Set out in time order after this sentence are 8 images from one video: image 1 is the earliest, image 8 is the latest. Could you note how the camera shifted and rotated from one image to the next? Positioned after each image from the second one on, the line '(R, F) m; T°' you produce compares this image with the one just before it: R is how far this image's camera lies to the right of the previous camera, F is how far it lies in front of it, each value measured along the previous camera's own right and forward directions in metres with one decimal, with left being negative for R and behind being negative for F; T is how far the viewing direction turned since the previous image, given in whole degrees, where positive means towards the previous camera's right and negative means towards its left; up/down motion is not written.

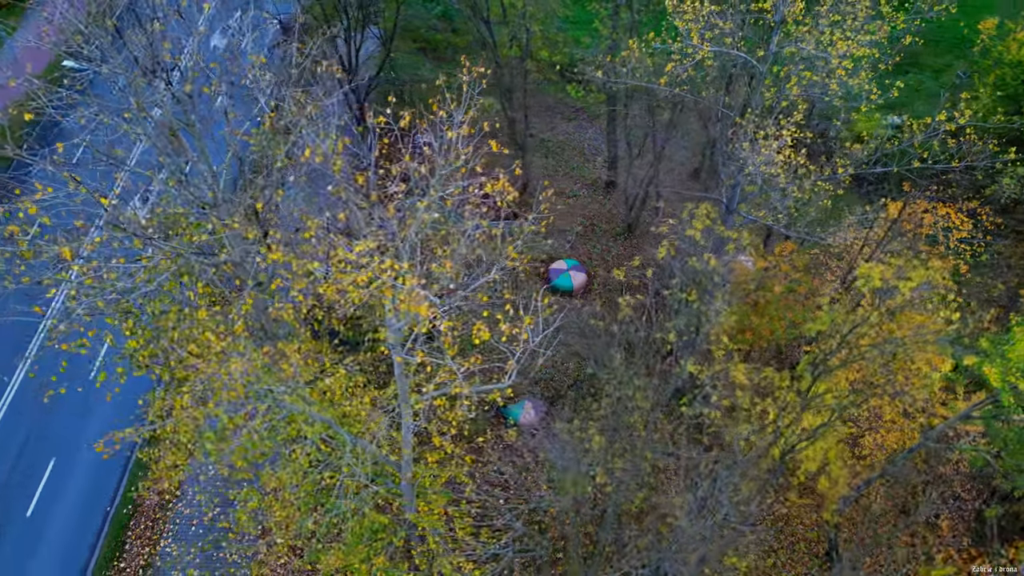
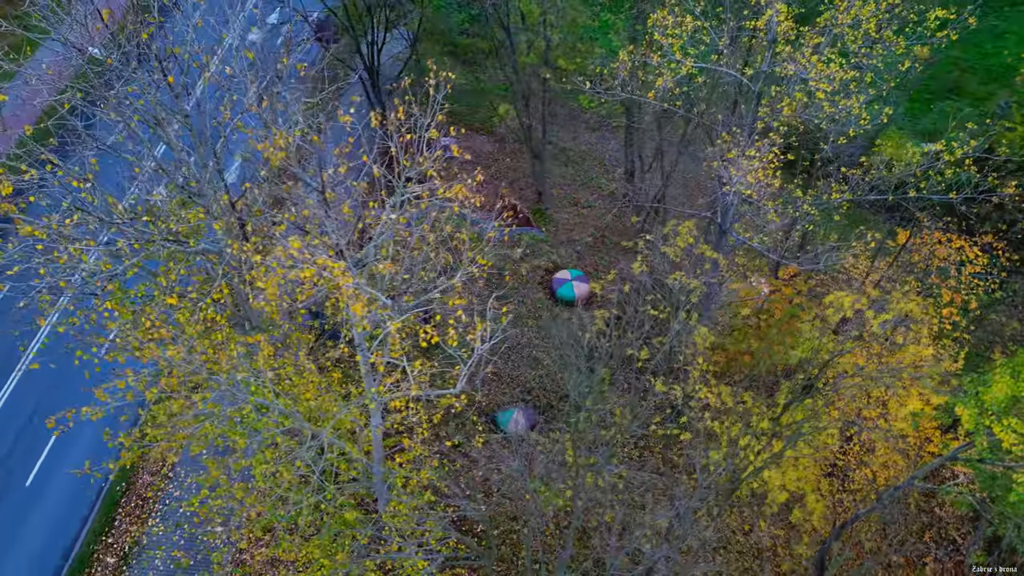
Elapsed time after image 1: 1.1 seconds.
(+1.2, +0.1) m; -3°
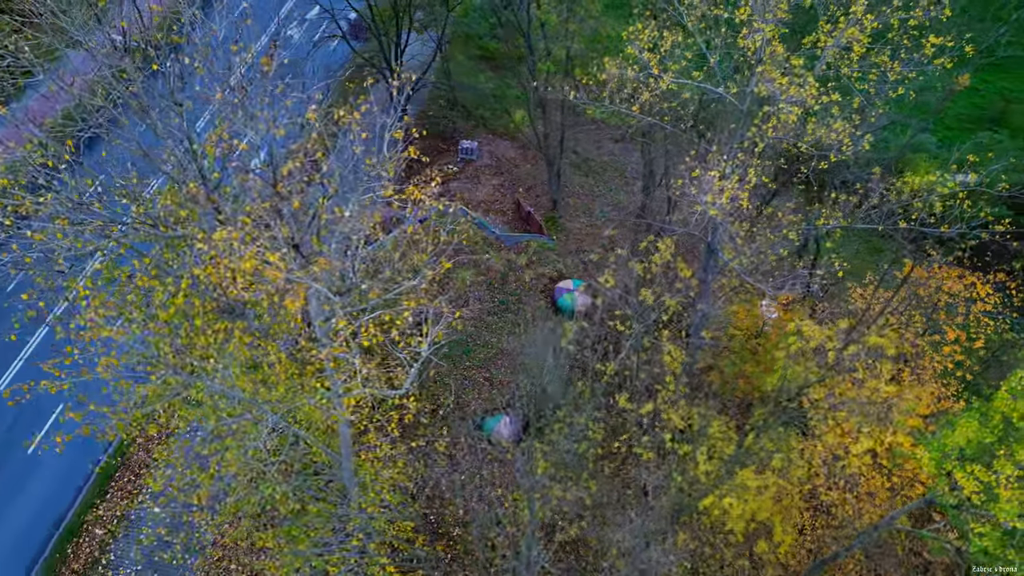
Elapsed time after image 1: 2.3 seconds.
(+1.3, +0.1) m; -3°
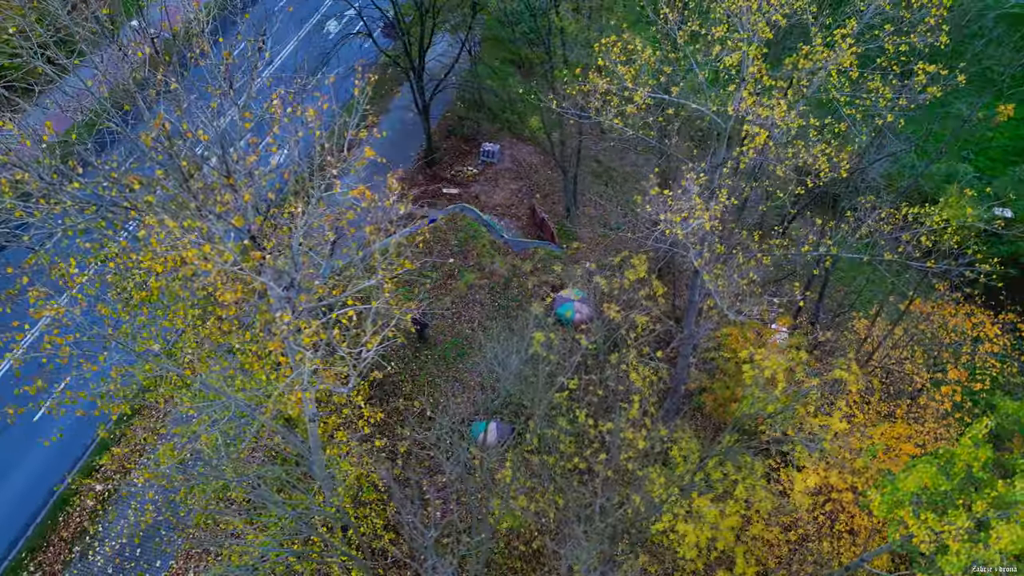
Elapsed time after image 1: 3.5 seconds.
(+1.4, +0.1) m; -3°
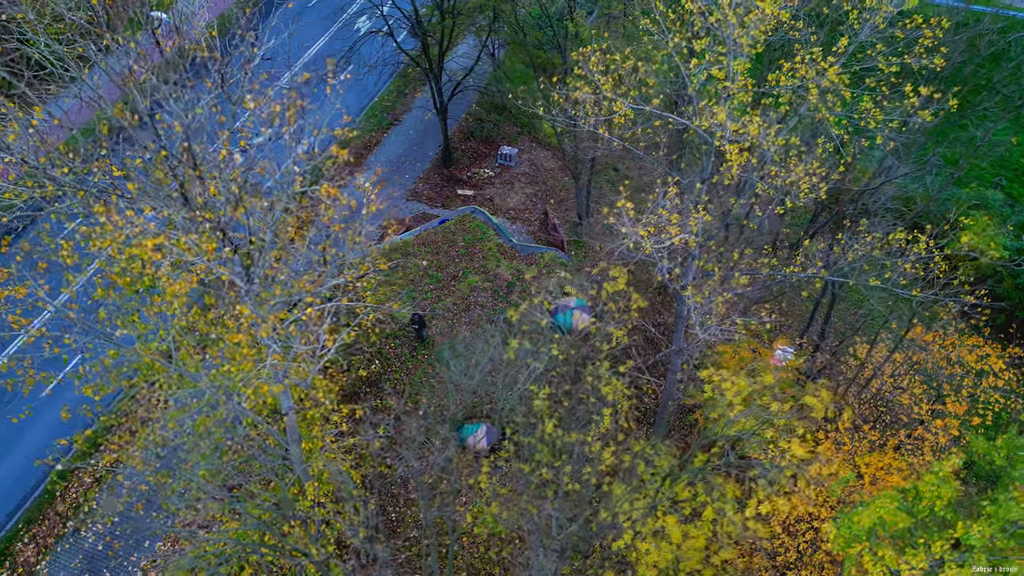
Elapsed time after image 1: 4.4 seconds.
(+1.1, +0.1) m; -3°
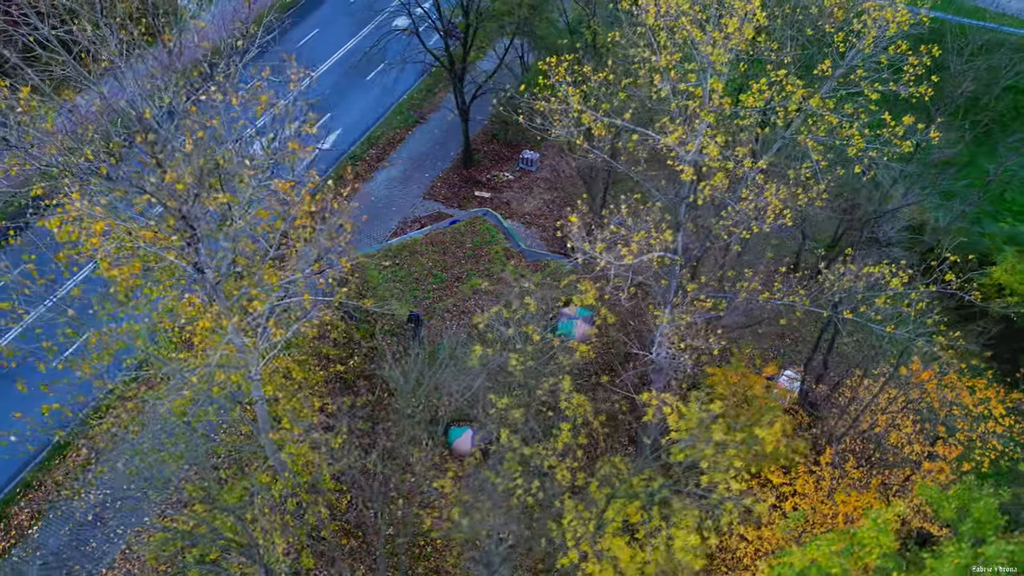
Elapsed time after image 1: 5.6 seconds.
(+1.4, +0.1) m; -3°
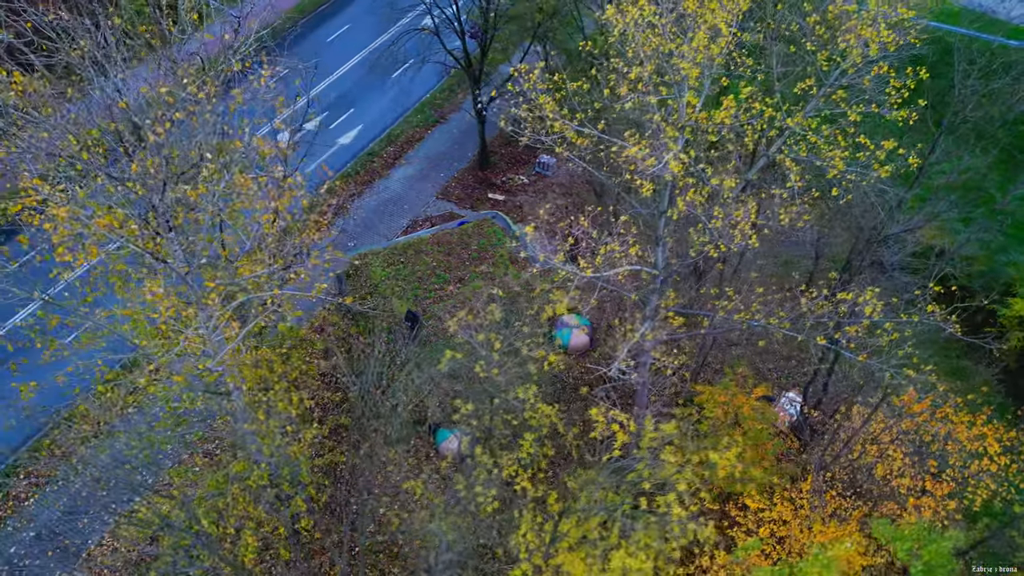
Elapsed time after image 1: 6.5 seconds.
(+1.1, +0.1) m; -3°
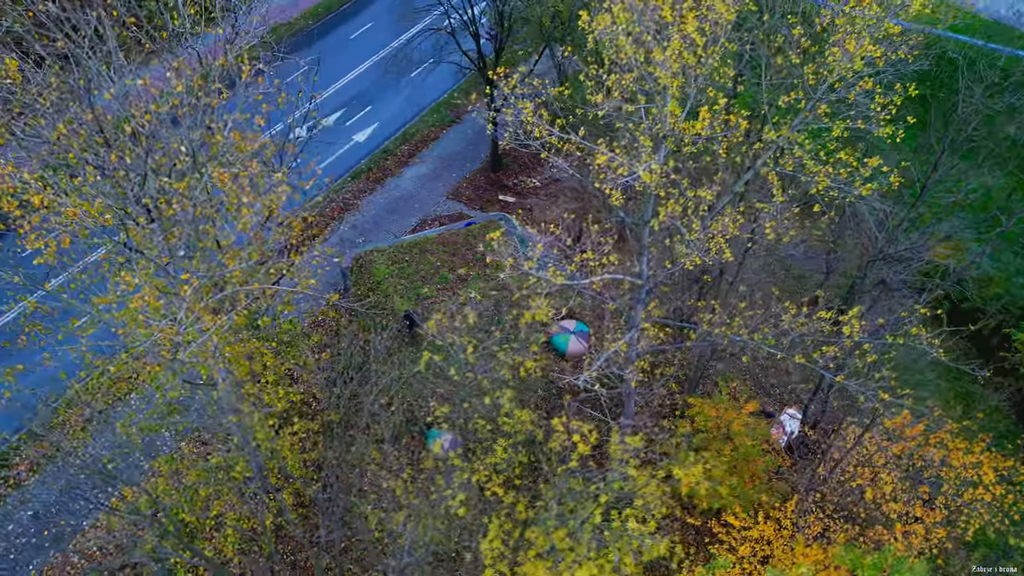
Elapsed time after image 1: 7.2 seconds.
(+0.8, +0.1) m; -2°
